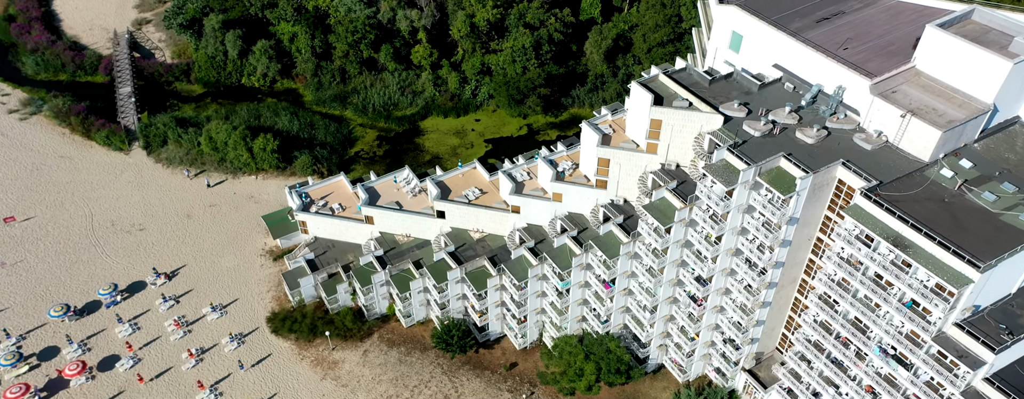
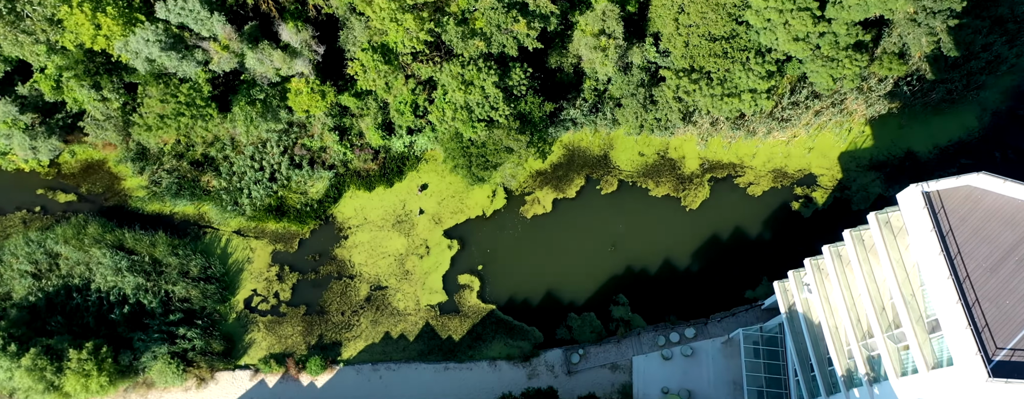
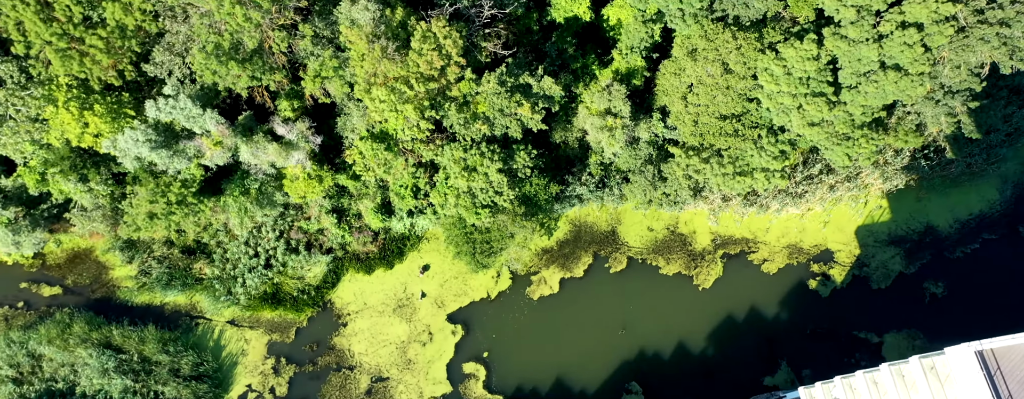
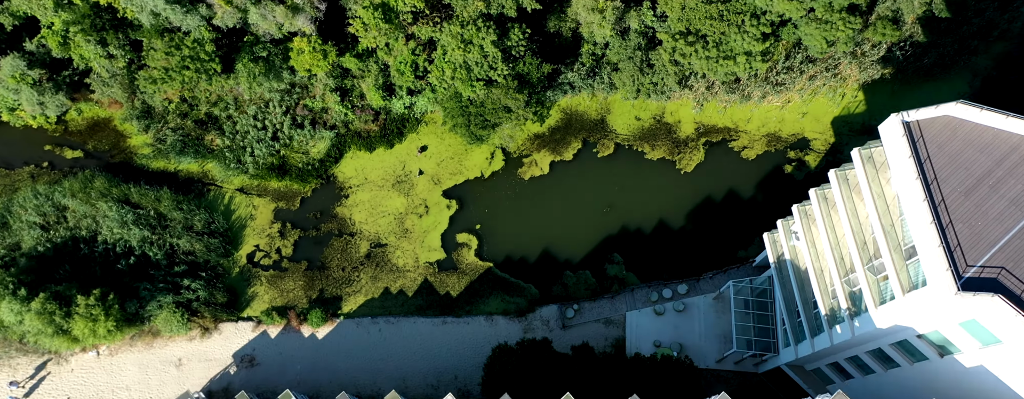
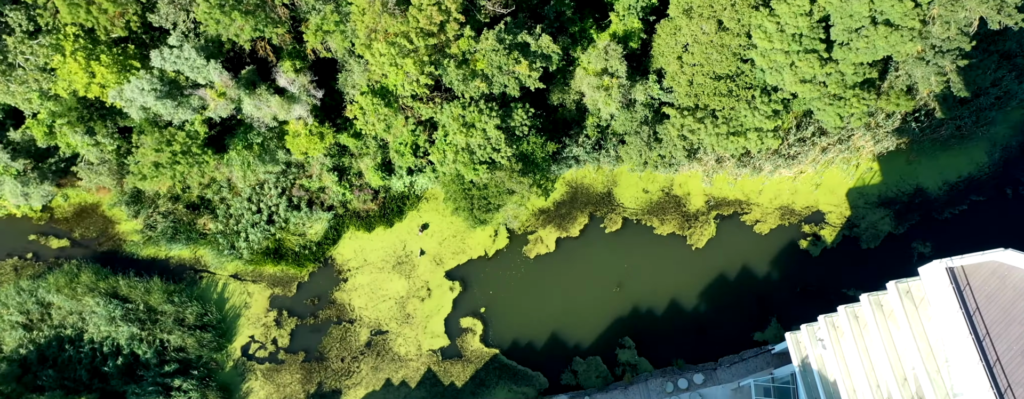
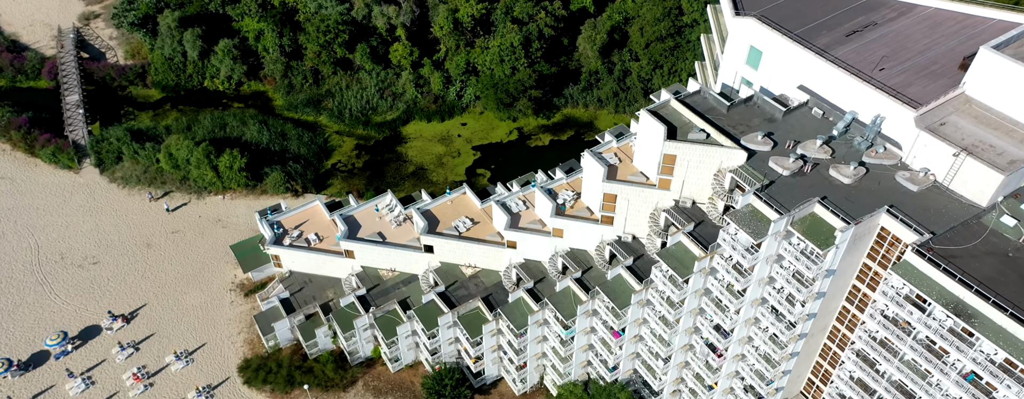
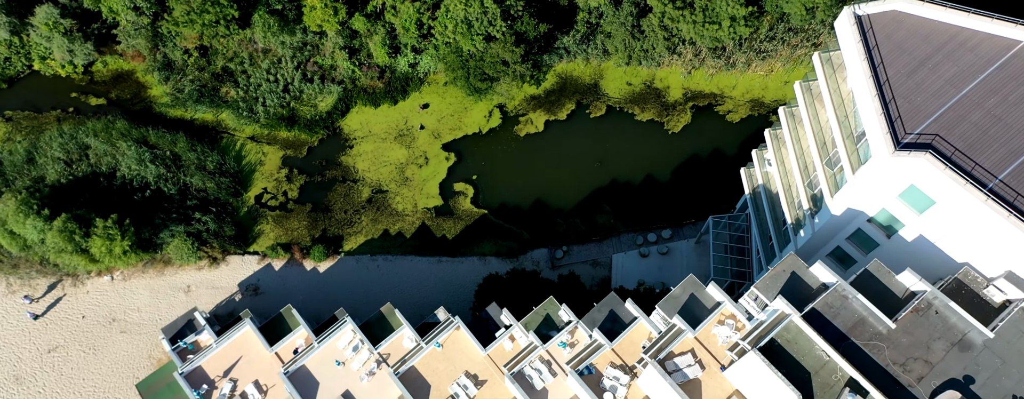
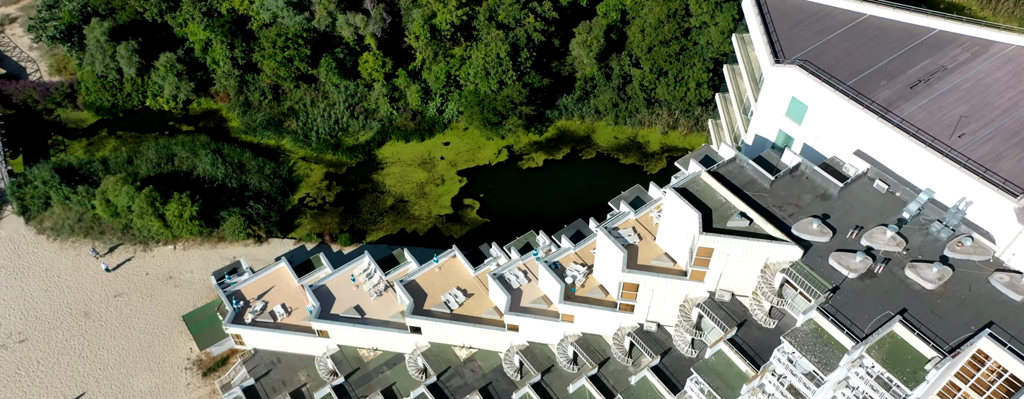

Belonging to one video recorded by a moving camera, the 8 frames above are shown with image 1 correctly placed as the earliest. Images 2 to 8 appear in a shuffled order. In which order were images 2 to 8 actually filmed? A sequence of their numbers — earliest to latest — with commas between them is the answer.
6, 8, 7, 4, 2, 5, 3
